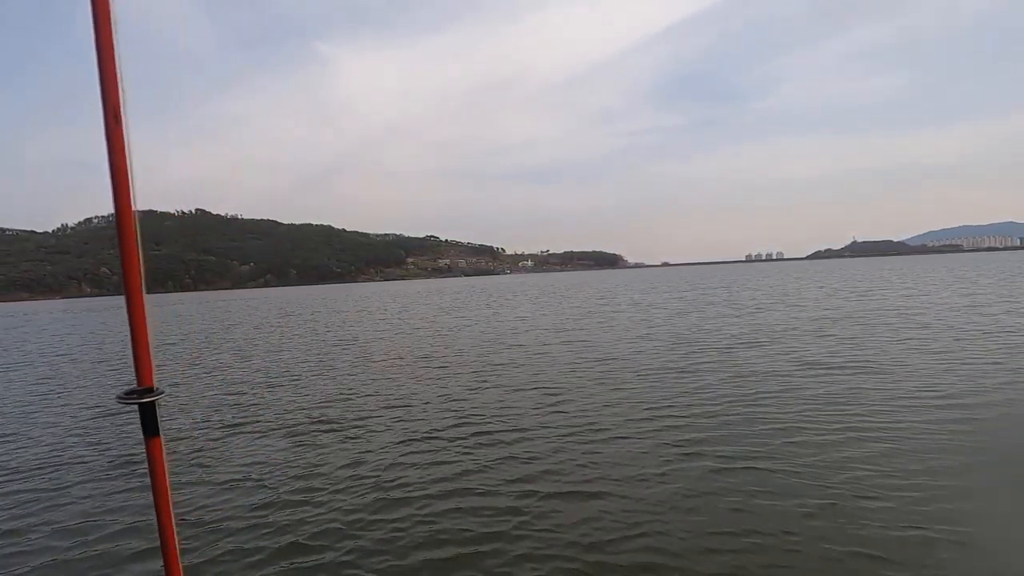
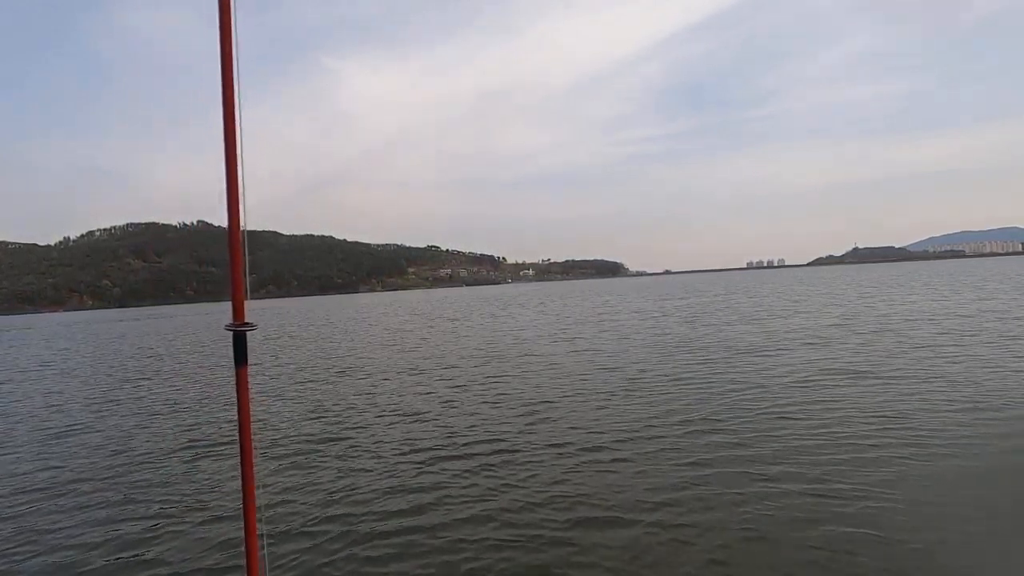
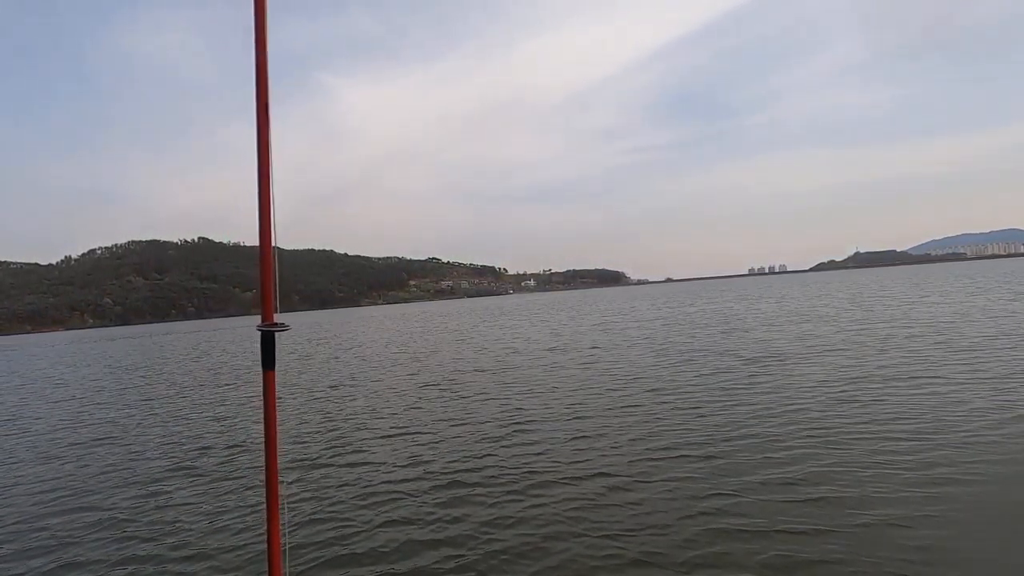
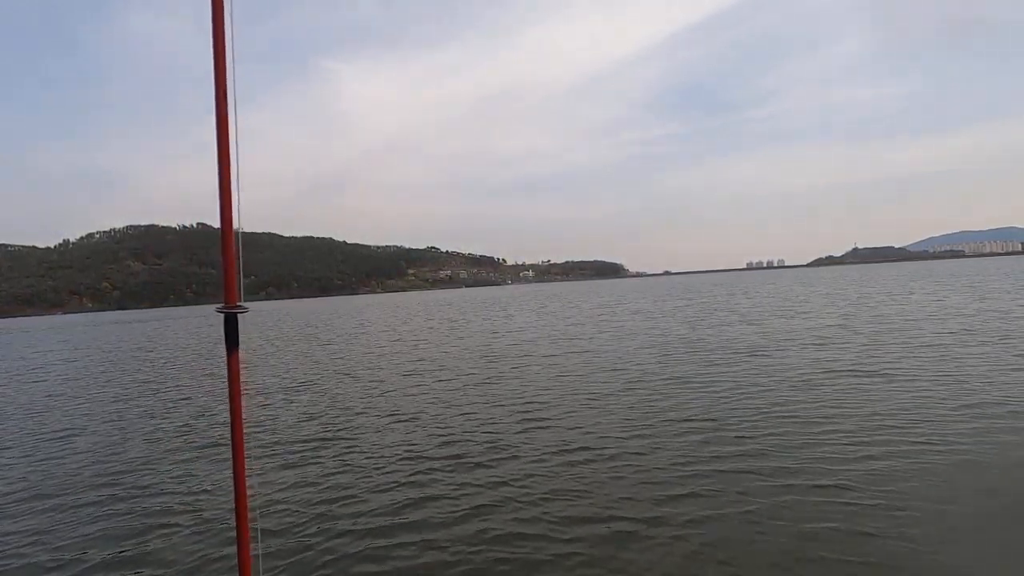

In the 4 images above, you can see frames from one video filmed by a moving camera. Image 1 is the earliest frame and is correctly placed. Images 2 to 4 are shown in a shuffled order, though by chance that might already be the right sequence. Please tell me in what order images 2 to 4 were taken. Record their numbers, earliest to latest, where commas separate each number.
2, 4, 3
